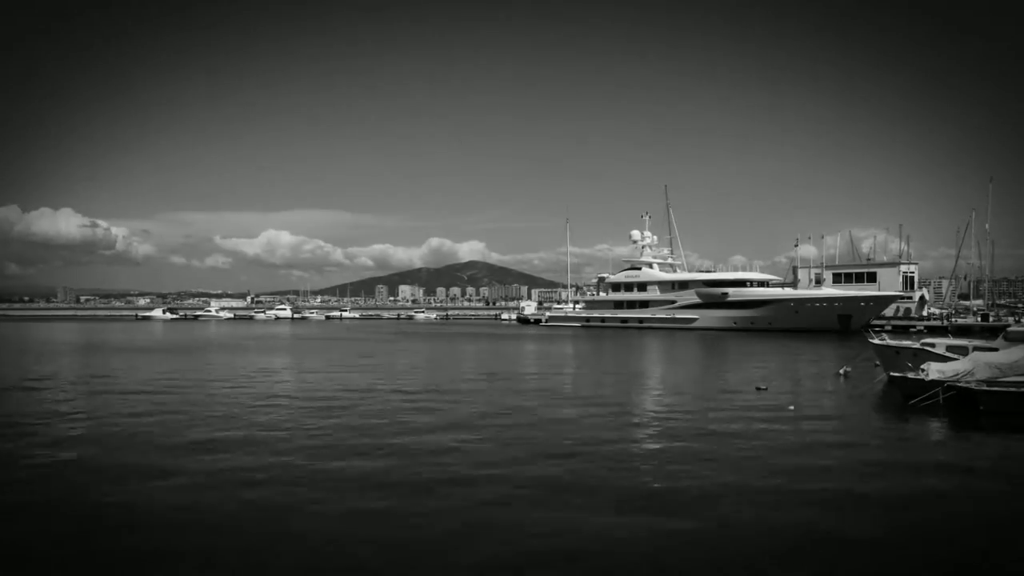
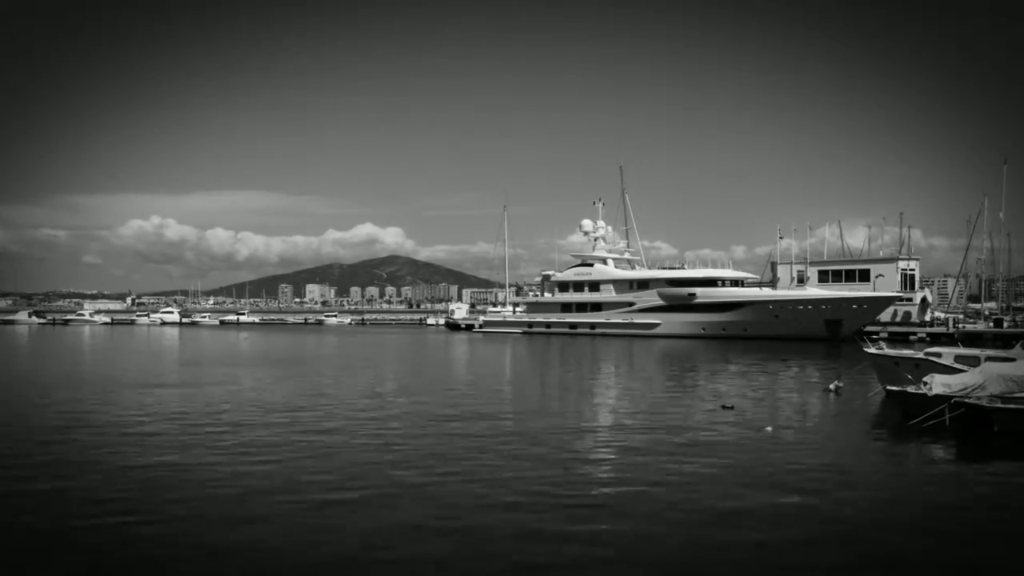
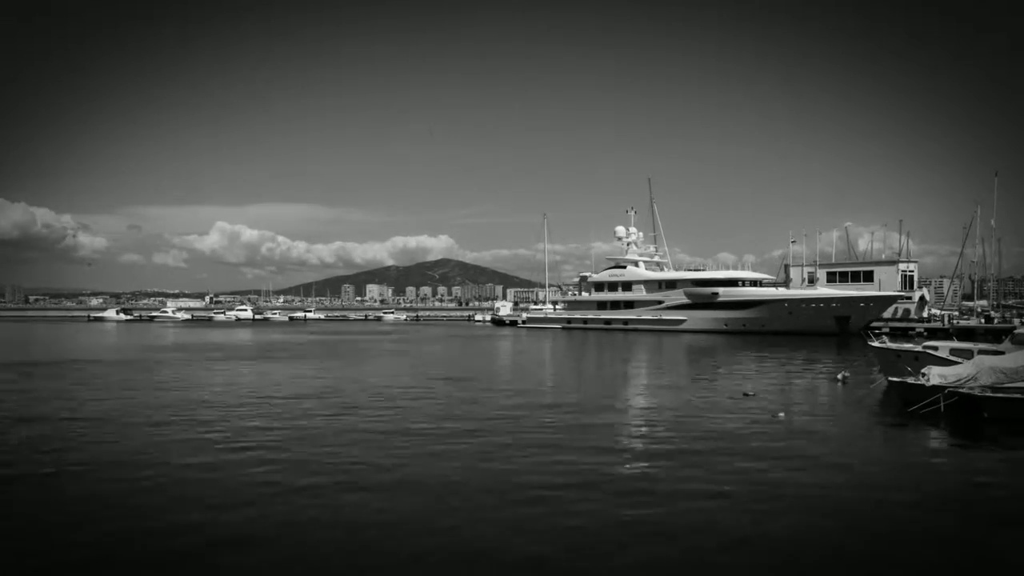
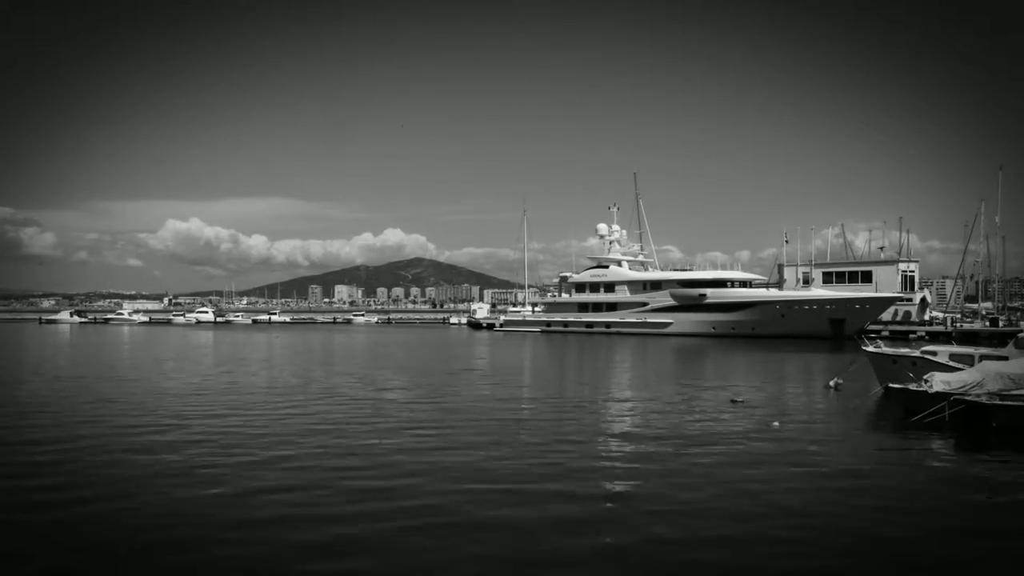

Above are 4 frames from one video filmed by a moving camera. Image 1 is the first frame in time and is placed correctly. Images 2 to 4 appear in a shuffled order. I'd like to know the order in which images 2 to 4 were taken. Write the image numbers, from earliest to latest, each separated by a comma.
3, 4, 2
